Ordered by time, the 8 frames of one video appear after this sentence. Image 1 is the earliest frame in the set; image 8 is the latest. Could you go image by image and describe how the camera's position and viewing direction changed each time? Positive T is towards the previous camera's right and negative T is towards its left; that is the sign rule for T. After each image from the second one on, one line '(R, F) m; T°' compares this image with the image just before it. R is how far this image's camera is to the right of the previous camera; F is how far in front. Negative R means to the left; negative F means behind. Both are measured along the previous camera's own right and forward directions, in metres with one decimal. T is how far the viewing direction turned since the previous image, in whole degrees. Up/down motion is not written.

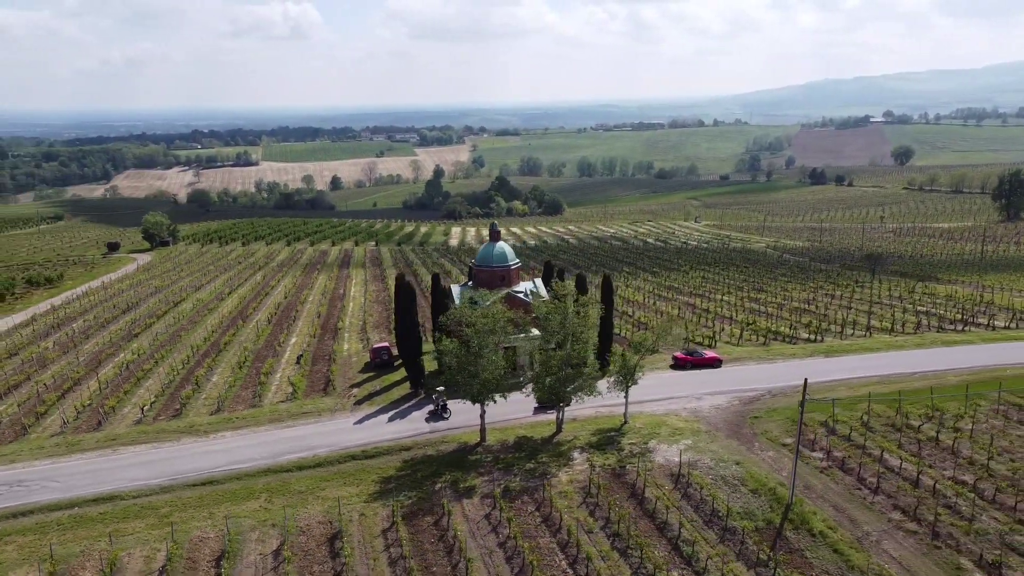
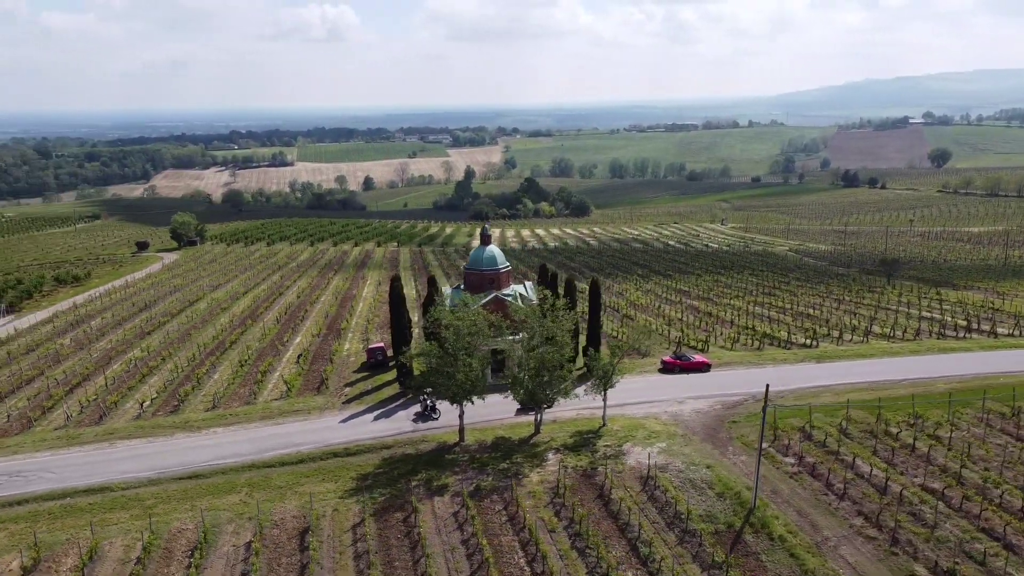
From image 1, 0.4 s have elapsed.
(+1.7, -0.5) m; -2°
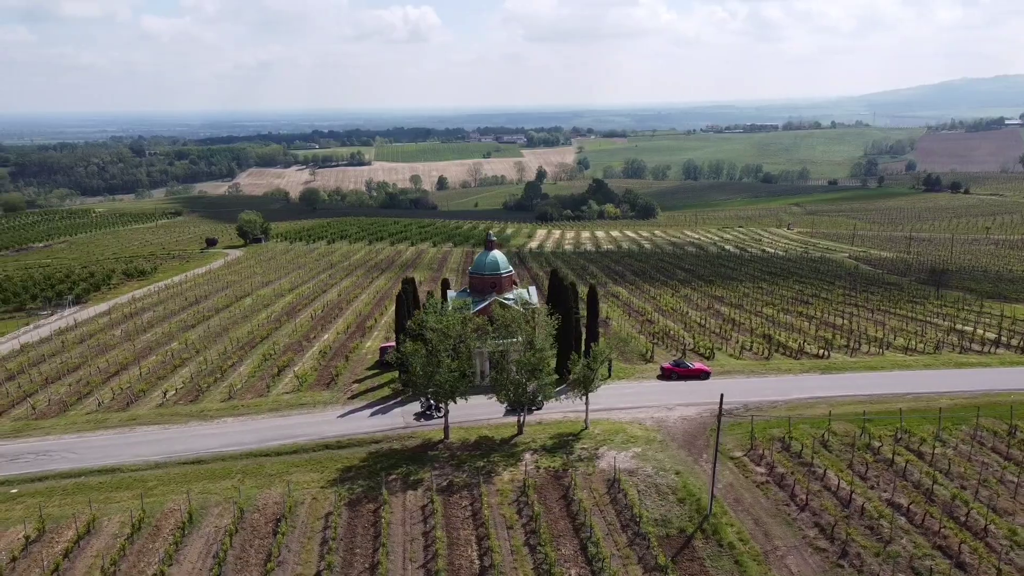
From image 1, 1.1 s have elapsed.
(+3.0, -0.9) m; -5°
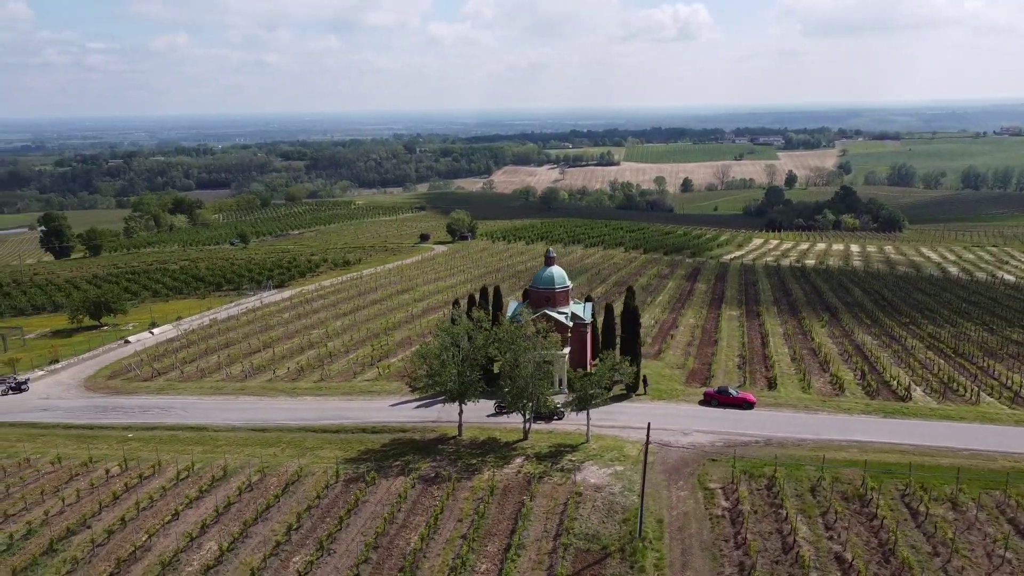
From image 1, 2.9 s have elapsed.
(+8.4, -1.0) m; -18°
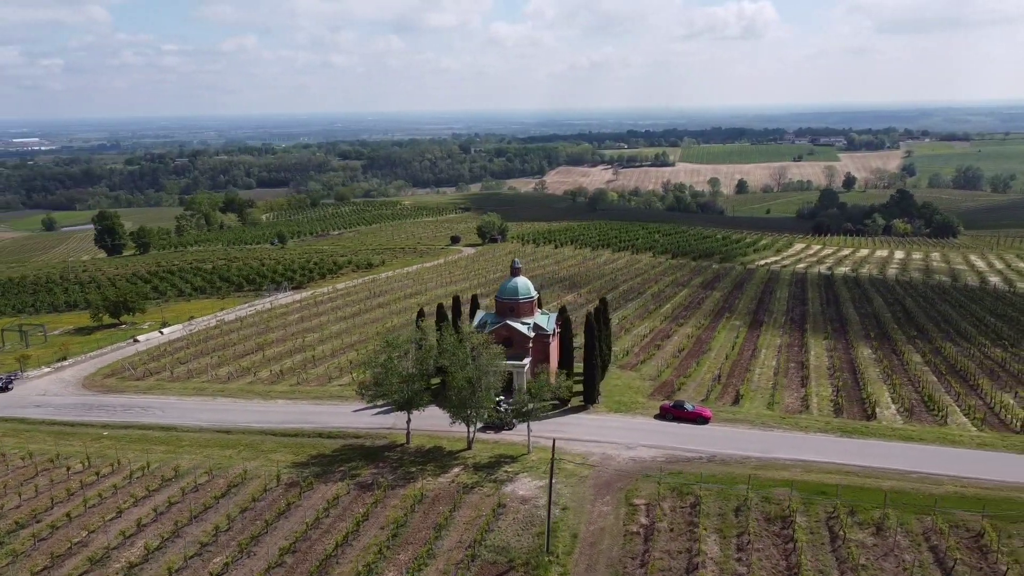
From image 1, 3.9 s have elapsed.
(+4.1, -0.3) m; -4°
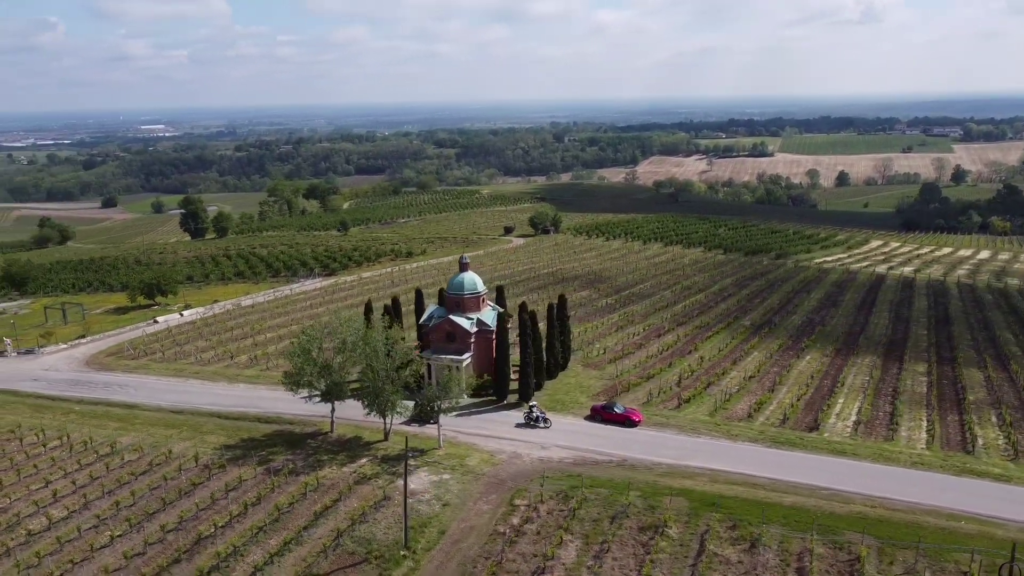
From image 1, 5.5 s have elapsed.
(+6.7, +0.3) m; -7°
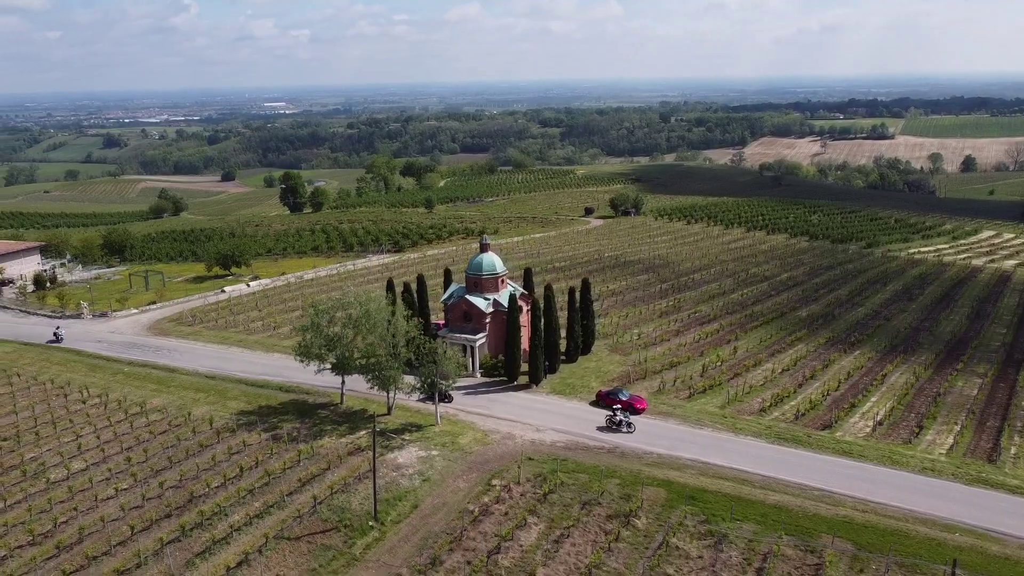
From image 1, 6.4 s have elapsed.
(+3.9, +0.1) m; -7°
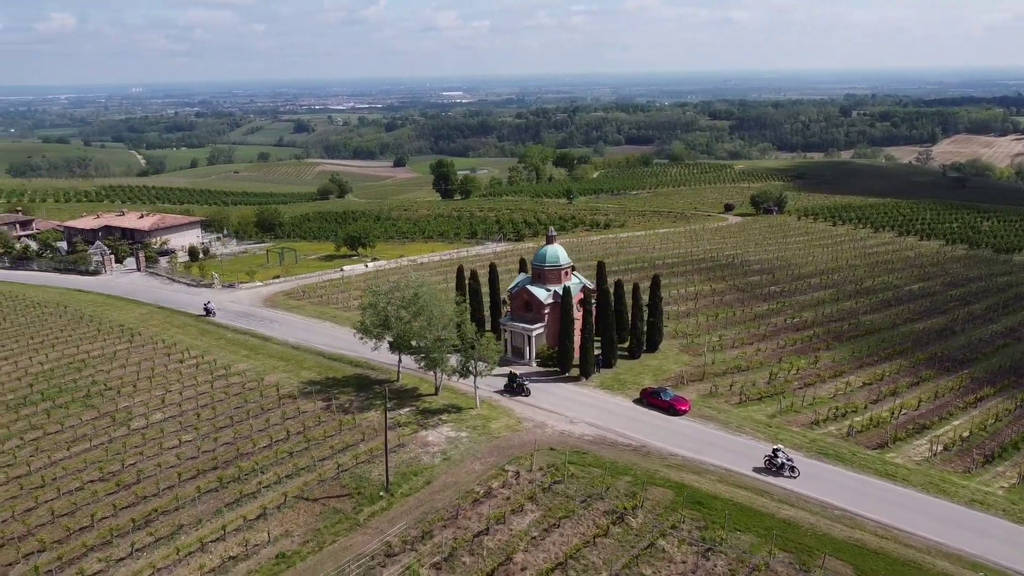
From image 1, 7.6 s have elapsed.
(+4.6, -0.1) m; -11°
